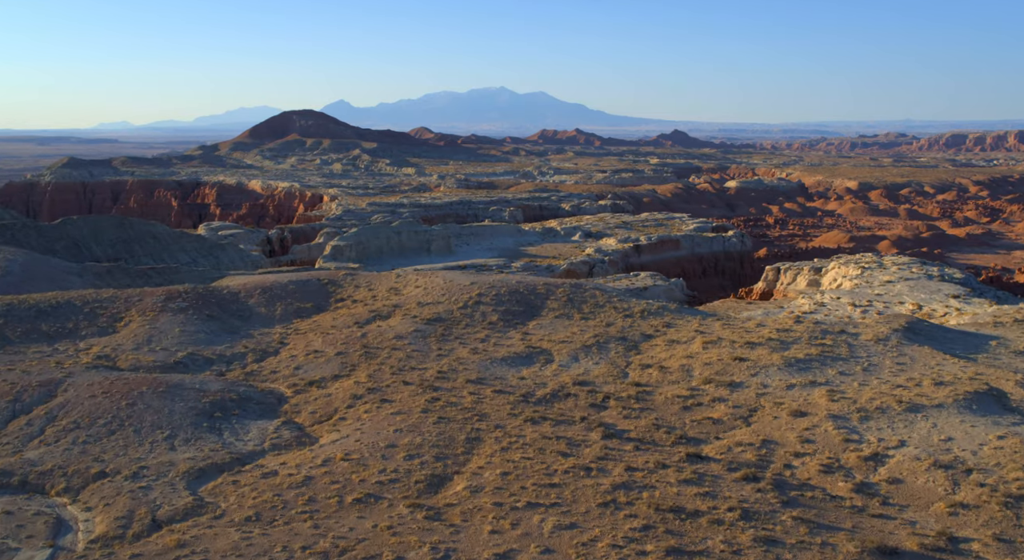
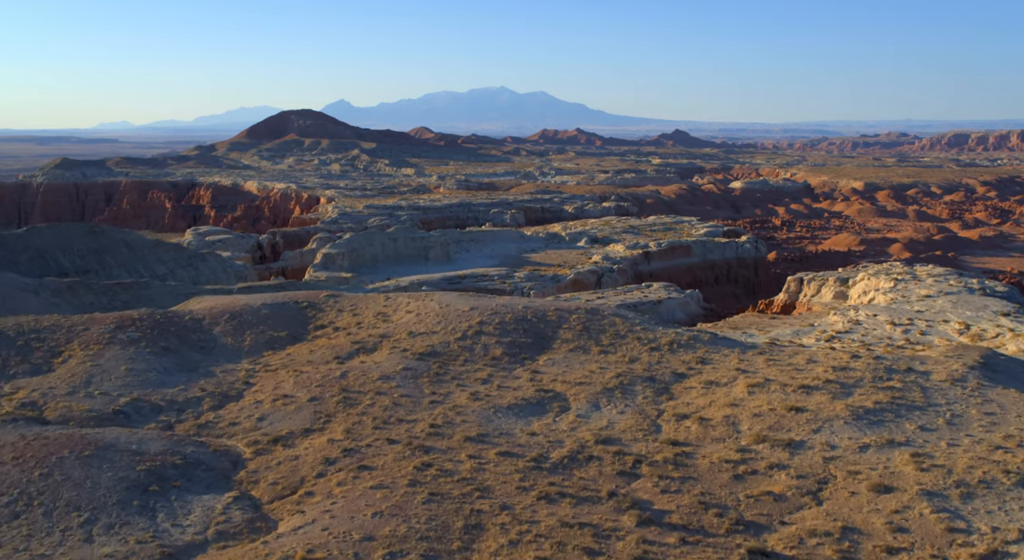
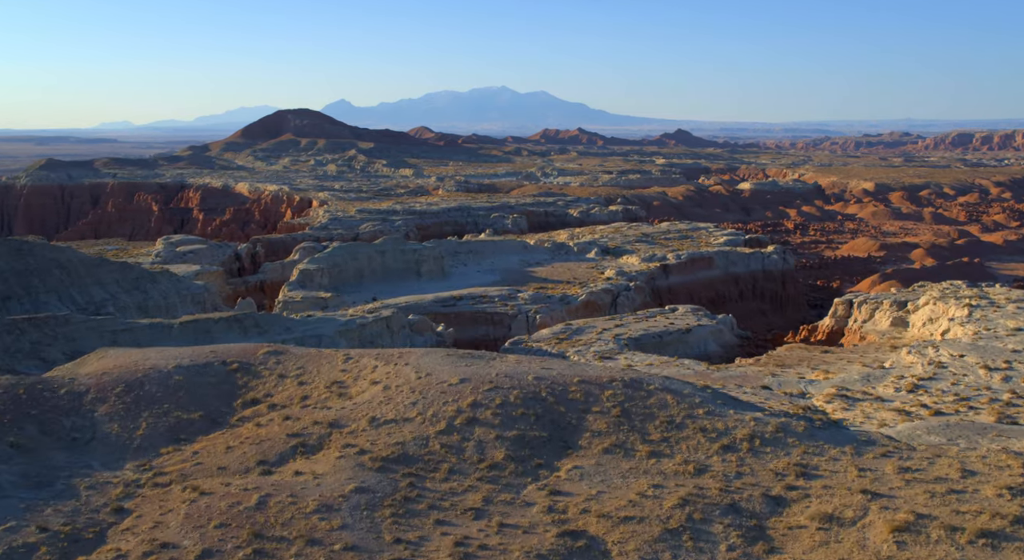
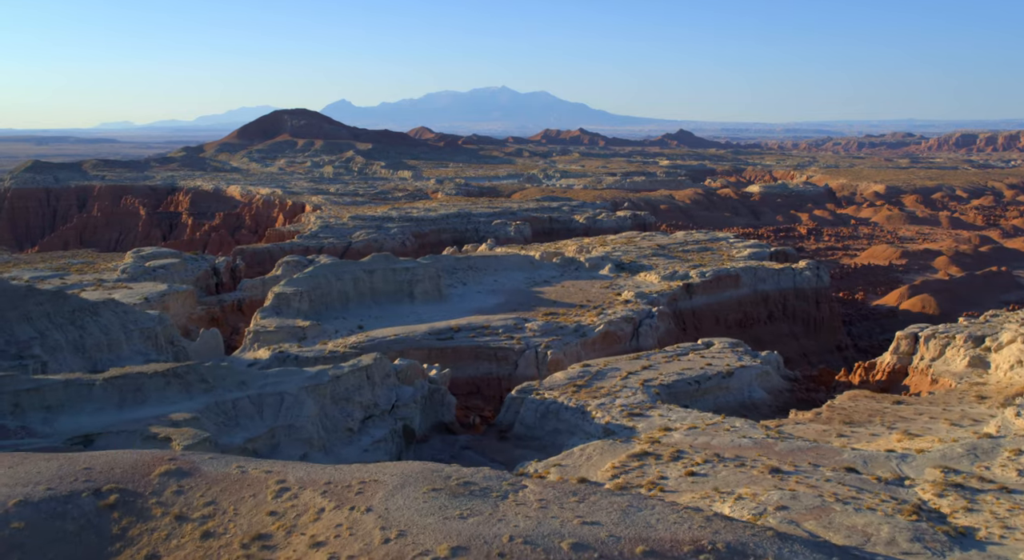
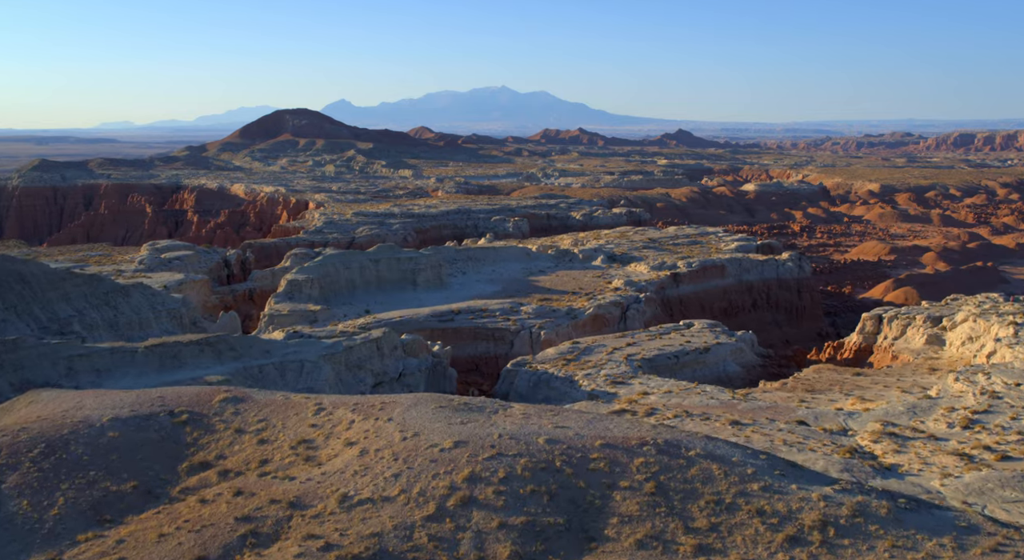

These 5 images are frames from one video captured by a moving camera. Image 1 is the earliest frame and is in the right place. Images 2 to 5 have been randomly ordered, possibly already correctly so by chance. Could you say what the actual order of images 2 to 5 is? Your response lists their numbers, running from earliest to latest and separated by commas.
2, 3, 5, 4
